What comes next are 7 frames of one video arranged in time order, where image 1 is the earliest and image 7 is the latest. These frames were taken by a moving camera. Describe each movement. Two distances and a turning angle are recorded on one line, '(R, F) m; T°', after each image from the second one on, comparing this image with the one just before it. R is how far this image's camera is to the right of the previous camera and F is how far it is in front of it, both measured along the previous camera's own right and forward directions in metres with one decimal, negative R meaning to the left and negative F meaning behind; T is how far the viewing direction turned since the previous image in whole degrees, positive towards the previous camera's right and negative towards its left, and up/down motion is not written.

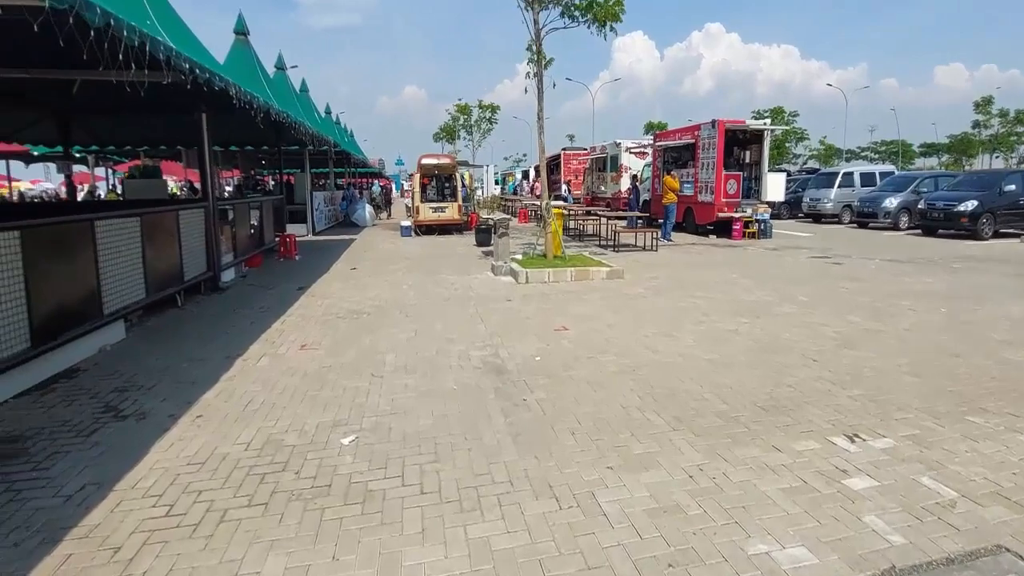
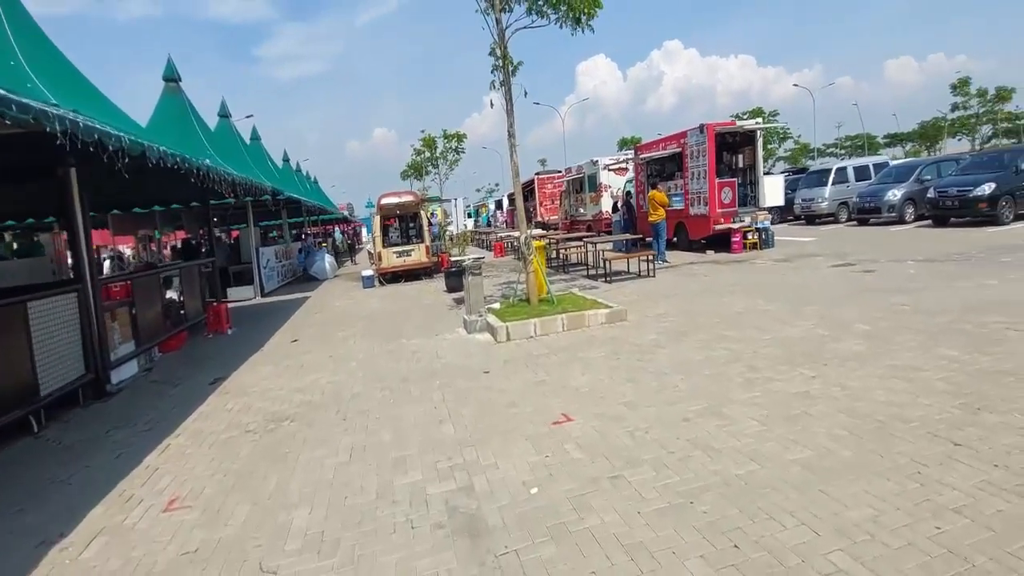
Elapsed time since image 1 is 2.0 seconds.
(+0.2, +2.2) m; +2°
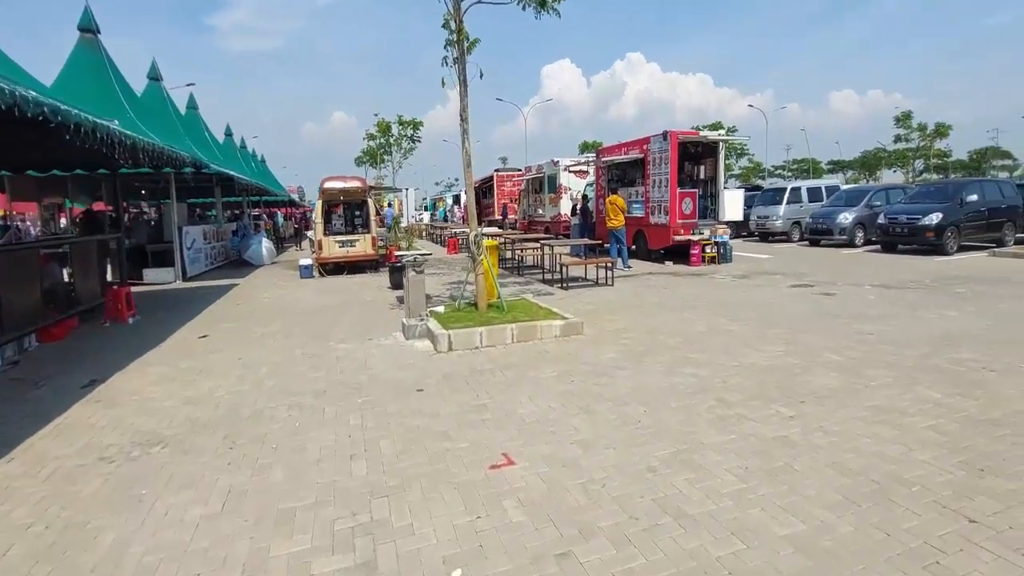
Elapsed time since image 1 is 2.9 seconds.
(+0.1, +1.0) m; +5°
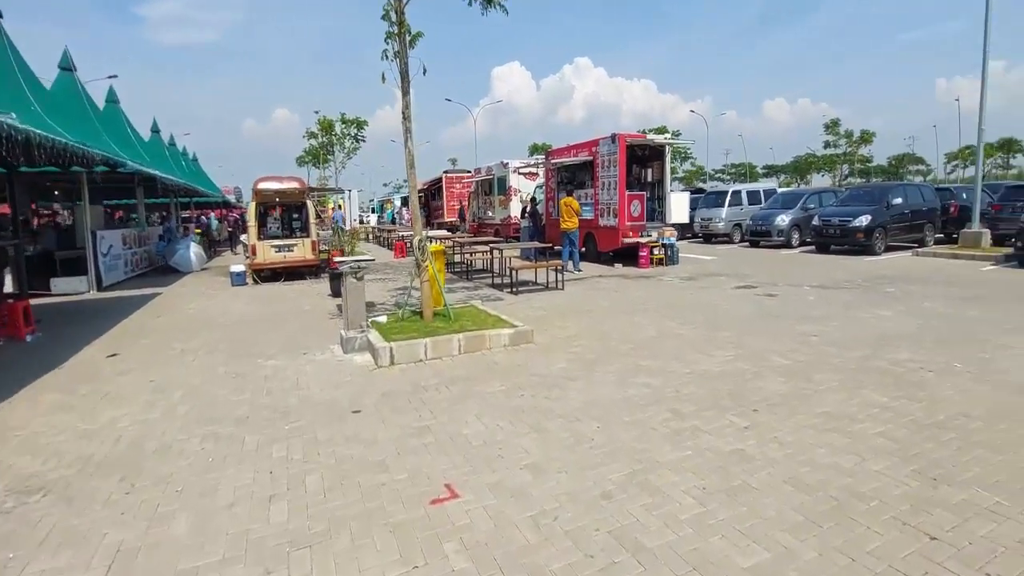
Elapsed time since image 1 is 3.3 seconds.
(+0.1, +0.4) m; +5°
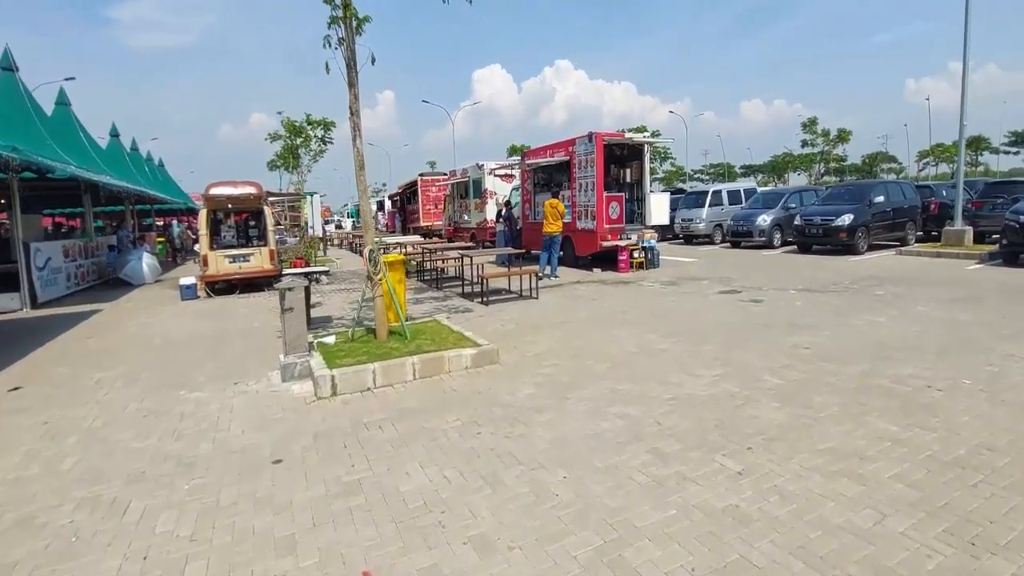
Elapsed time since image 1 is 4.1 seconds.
(+0.3, +0.8) m; +2°
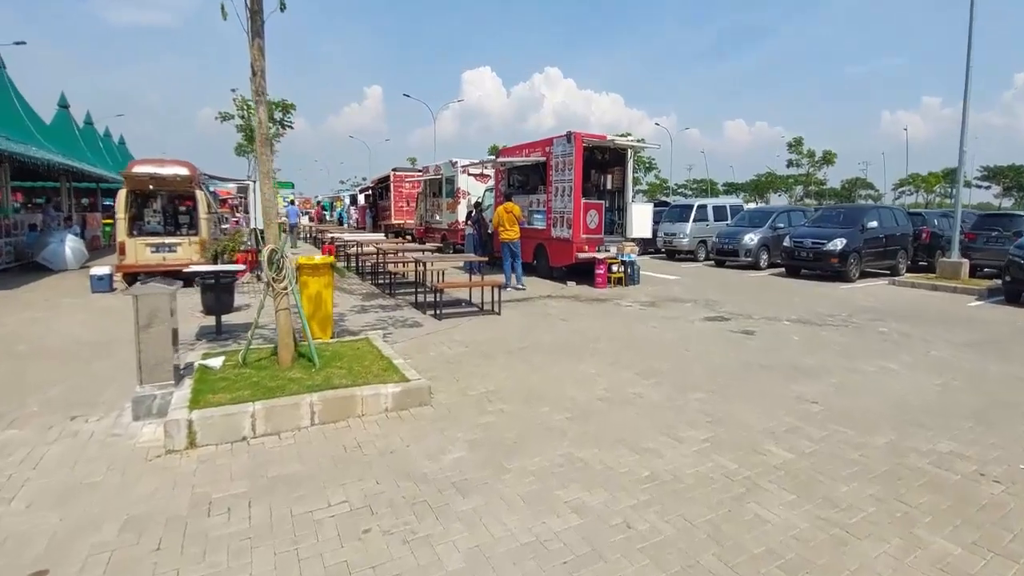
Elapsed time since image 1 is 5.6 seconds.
(+0.4, +1.5) m; +2°
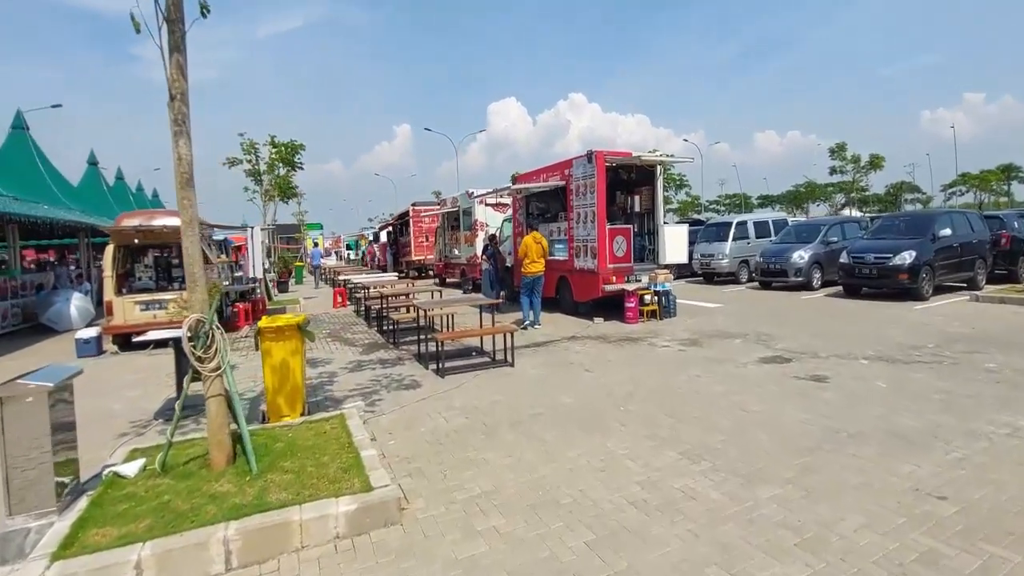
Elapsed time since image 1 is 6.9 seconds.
(+0.4, +1.5) m; -4°
